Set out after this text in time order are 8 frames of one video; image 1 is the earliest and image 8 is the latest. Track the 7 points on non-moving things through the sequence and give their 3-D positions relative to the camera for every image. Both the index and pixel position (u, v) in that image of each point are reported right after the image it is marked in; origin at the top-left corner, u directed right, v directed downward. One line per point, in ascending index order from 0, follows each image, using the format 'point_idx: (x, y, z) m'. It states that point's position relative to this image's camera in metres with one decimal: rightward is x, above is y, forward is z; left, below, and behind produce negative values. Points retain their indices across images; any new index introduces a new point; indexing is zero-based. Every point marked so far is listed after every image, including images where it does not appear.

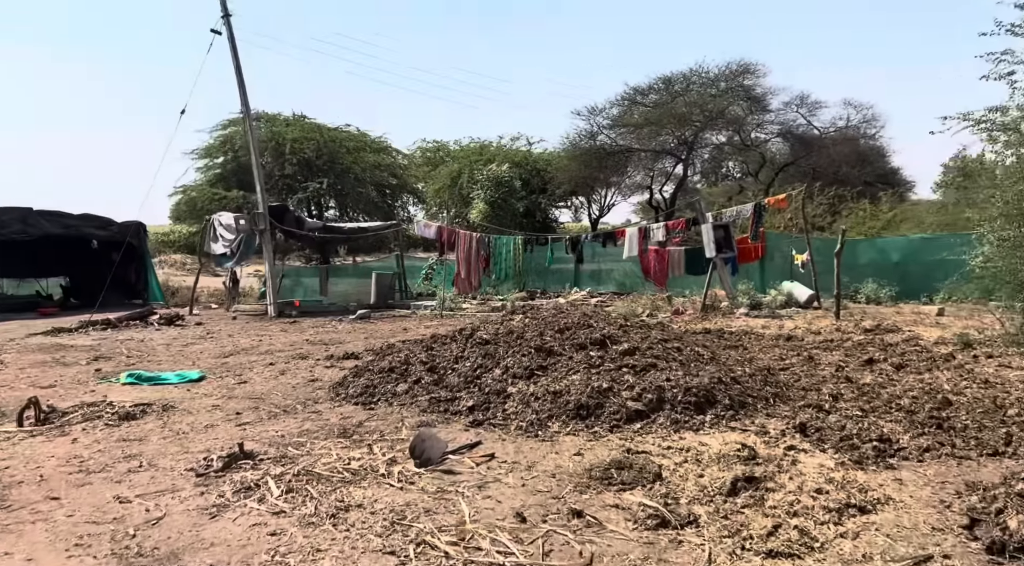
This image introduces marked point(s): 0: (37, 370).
0: (-6.0, -1.1, +10.0) m
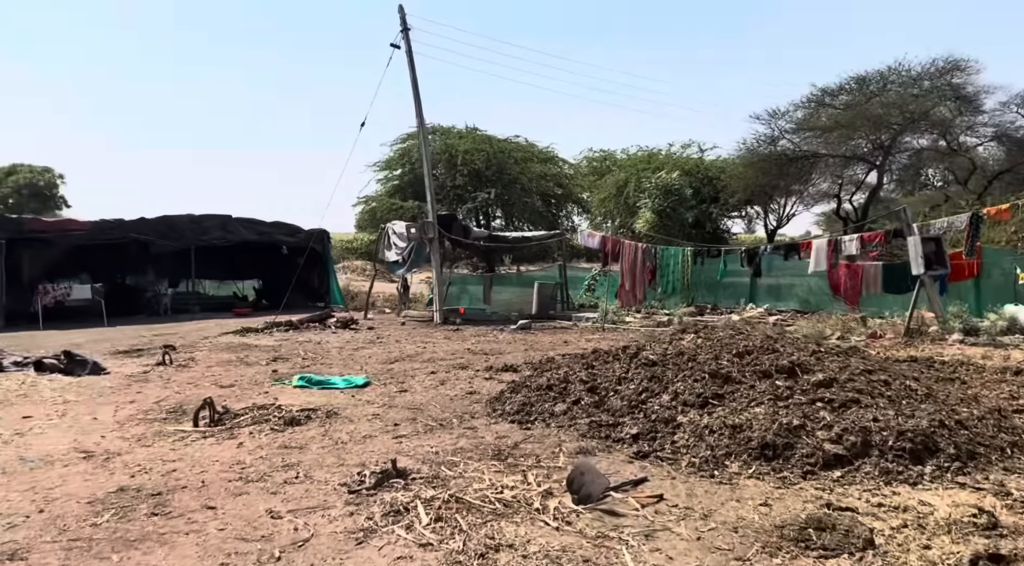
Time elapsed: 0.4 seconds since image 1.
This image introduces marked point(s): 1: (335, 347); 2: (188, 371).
0: (-3.9, -1.1, +10.5) m
1: (-2.8, -1.0, +12.6) m
2: (-4.2, -1.1, +10.3) m
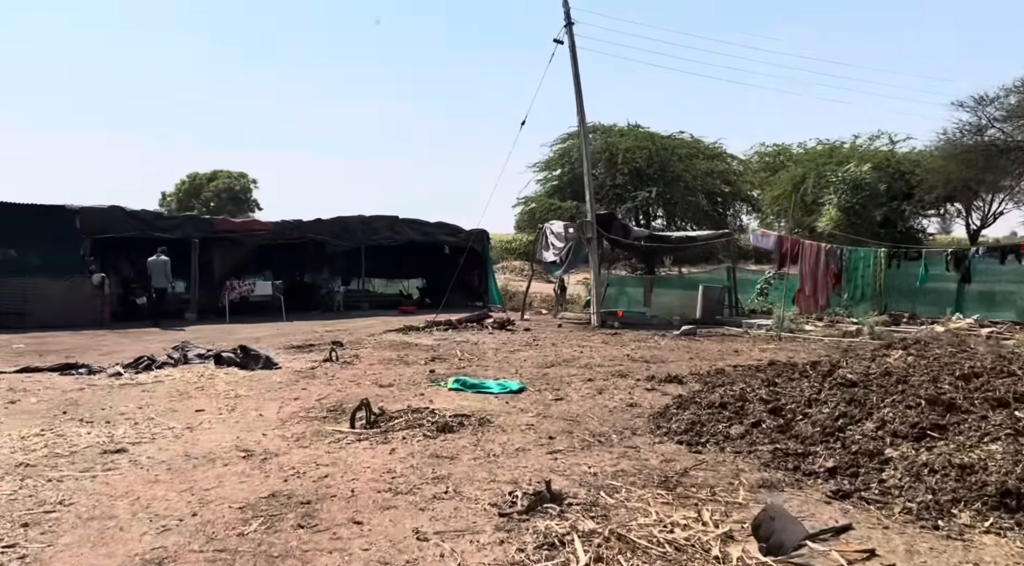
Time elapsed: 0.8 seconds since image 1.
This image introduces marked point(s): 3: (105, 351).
0: (-1.7, -1.1, +10.6) m
1: (-0.3, -1.0, +12.5) m
2: (-2.1, -1.1, +10.5) m
3: (-6.7, -1.1, +12.9) m
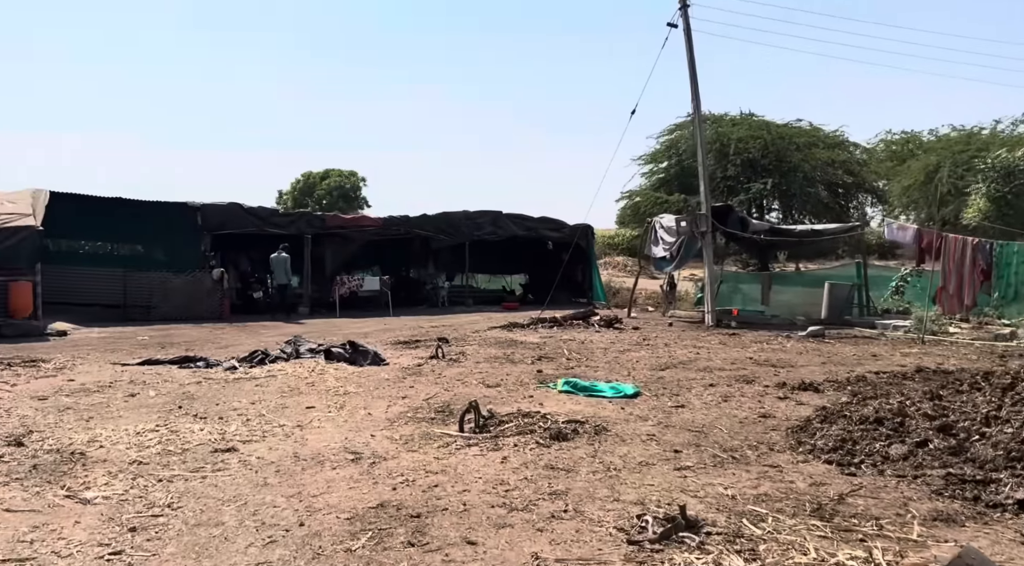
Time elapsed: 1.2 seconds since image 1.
0: (-0.3, -1.1, +10.3) m
1: (+1.4, -1.0, +12.0) m
2: (-0.7, -1.1, +10.2) m
3: (-4.9, -1.0, +13.3) m
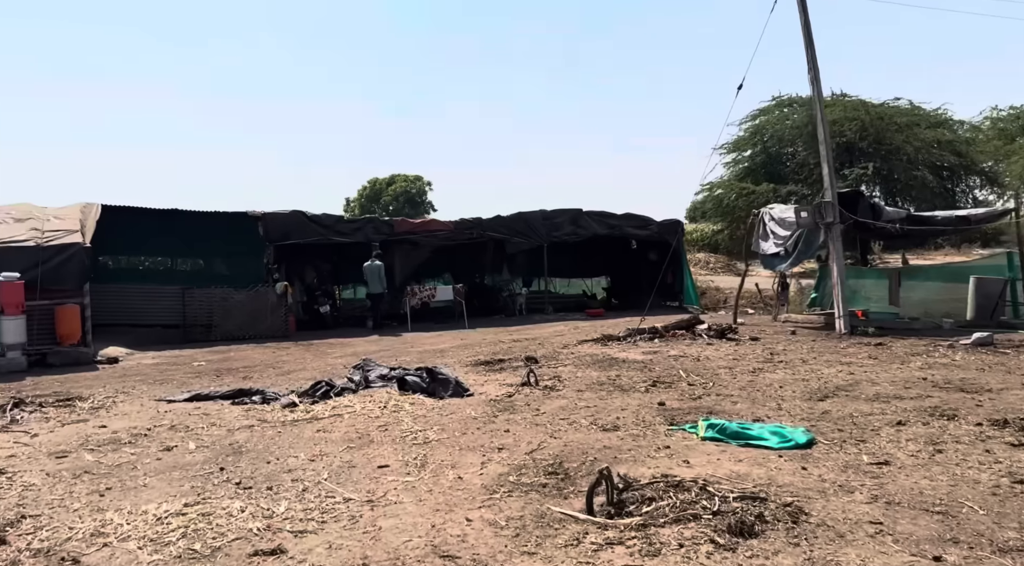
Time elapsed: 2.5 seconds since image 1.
0: (+0.9, -1.2, +8.5) m
1: (+2.7, -1.1, +10.0) m
2: (+0.5, -1.2, +8.4) m
3: (-3.4, -1.2, +11.8) m
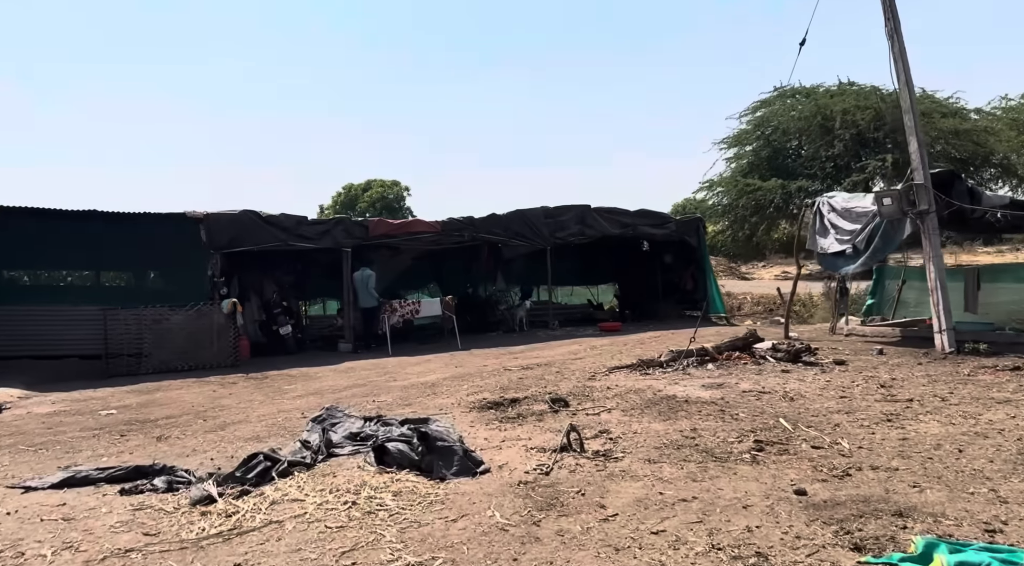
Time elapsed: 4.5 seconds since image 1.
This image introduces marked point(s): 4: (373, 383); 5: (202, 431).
0: (+1.2, -1.3, +5.6) m
1: (+2.9, -1.1, +7.1) m
2: (+0.7, -1.3, +5.5) m
3: (-3.3, -1.5, +8.8) m
4: (-1.8, -1.3, +10.4) m
5: (-3.1, -1.5, +7.9) m
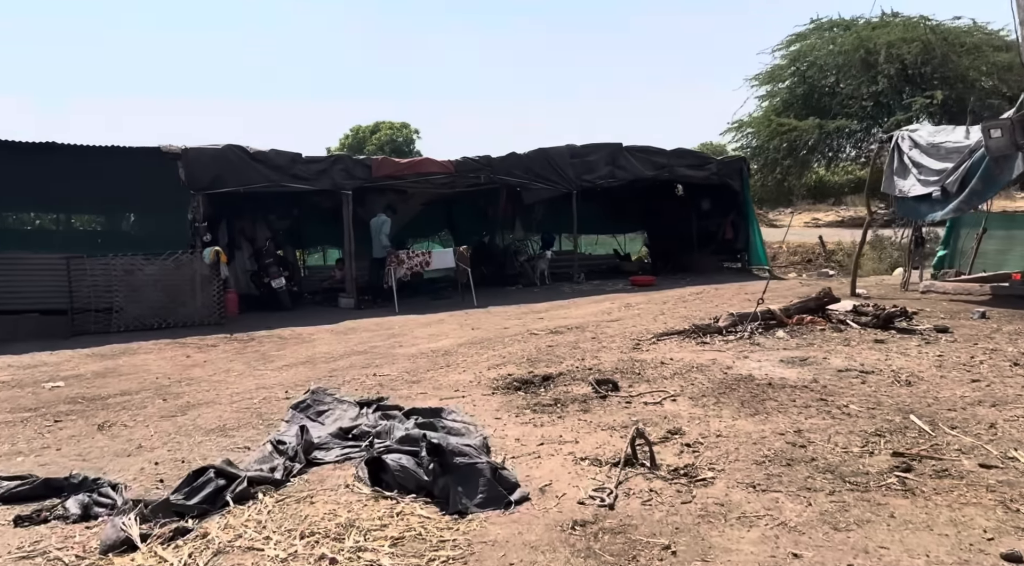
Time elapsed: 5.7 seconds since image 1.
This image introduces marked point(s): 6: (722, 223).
0: (+1.4, -1.1, +3.9) m
1: (+3.2, -0.8, +5.4) m
2: (+1.0, -1.1, +3.8) m
3: (-3.0, -1.0, +7.2) m
4: (-1.5, -0.7, +8.8) m
5: (-2.8, -1.1, +6.3) m
6: (+4.4, +1.3, +16.5) m
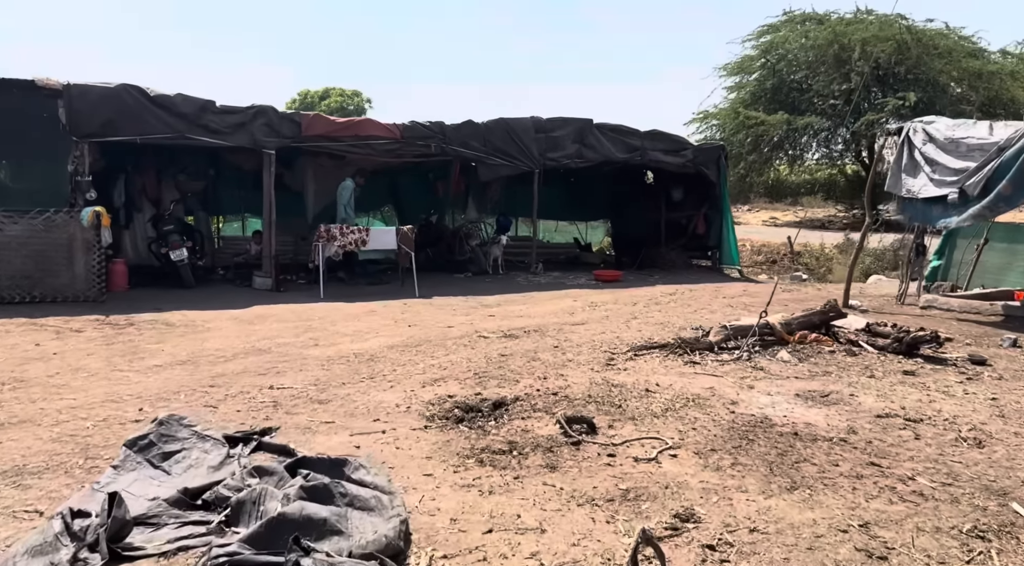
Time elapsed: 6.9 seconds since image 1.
0: (+1.2, -1.2, +2.3) m
1: (+2.9, -1.0, +4.0) m
2: (+0.8, -1.2, +2.2) m
3: (-3.4, -0.8, +5.3) m
4: (-2.0, -0.6, +7.0) m
5: (-3.2, -0.9, +4.4) m
6: (+3.5, +1.3, +15.0) m
